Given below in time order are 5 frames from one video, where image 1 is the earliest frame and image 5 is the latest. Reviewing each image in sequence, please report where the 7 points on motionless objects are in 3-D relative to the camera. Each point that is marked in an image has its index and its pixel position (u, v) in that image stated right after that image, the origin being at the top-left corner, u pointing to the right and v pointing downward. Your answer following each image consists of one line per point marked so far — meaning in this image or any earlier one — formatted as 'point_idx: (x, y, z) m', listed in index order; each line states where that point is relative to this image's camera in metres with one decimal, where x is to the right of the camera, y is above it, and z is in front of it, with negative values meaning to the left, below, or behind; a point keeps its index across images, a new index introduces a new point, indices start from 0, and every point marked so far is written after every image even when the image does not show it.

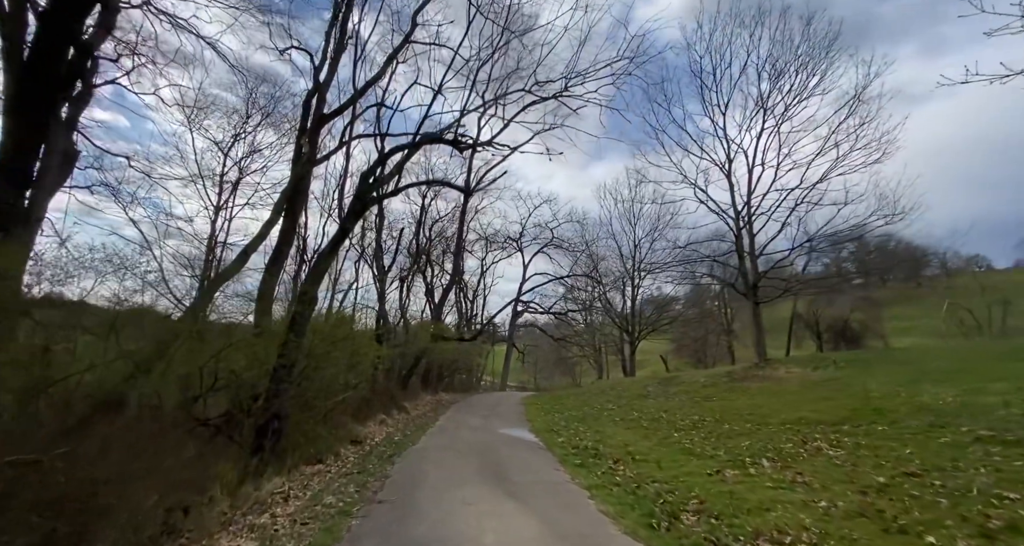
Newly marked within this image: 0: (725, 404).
0: (+6.3, -3.8, +13.6) m
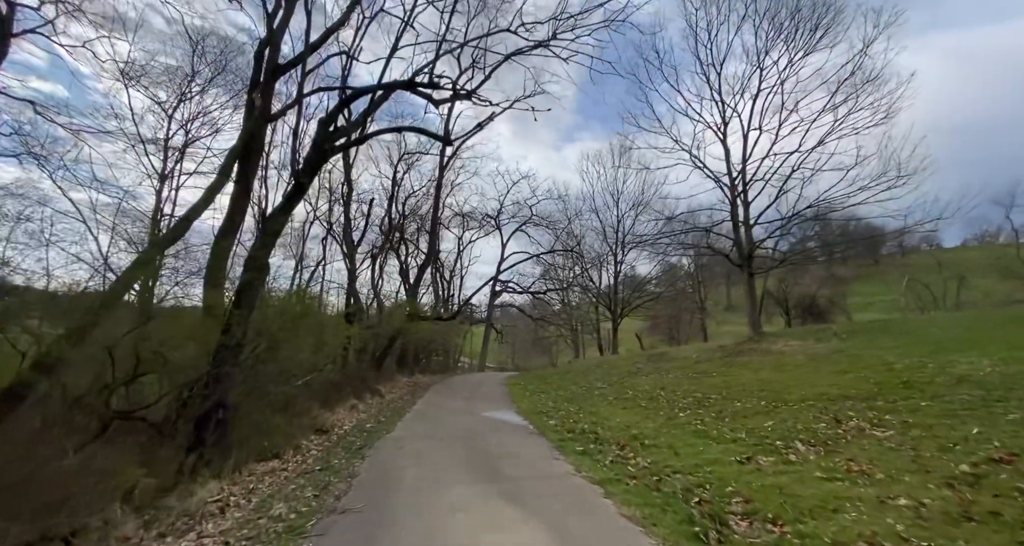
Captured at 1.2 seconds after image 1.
0: (+5.9, -2.9, +12.6) m
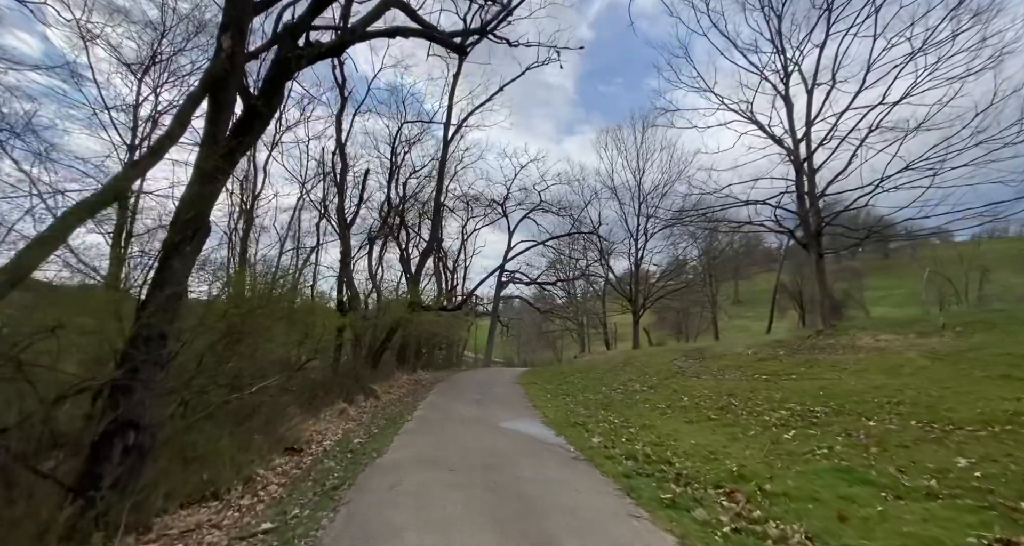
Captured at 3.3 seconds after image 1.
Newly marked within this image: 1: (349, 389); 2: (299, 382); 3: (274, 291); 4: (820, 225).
0: (+6.5, -2.3, +9.7) m
1: (-5.9, -4.2, +16.8) m
2: (-6.0, -3.1, +13.2) m
3: (-6.0, -0.5, +11.8) m
4: (+9.9, +1.5, +15.0) m
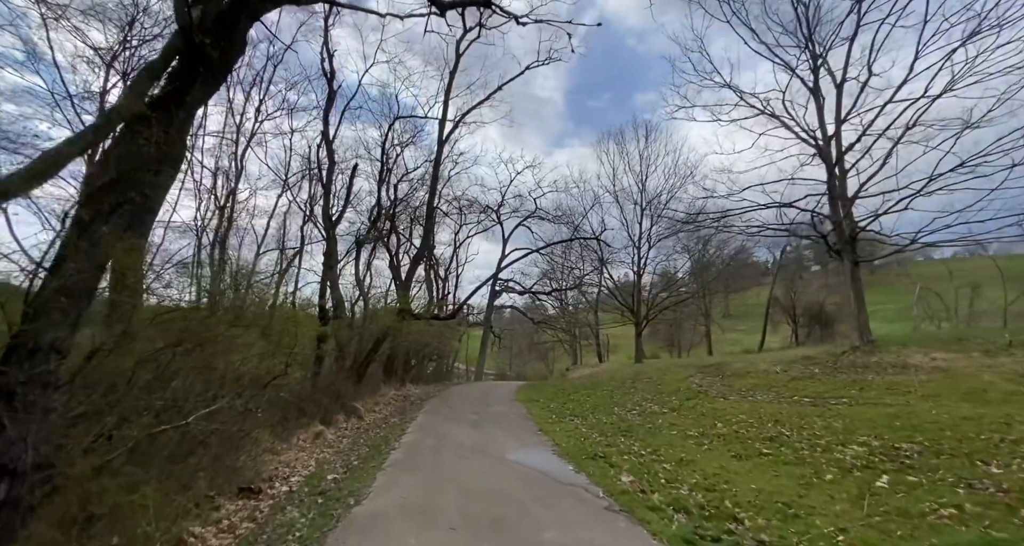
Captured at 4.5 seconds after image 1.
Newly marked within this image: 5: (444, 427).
0: (+6.7, -2.5, +8.2) m
1: (-5.9, -4.3, +14.9) m
2: (-5.9, -3.1, +11.4) m
3: (-5.9, -0.4, +10.0) m
4: (+10.0, +1.2, +13.6) m
5: (-1.9, -4.2, +12.5) m
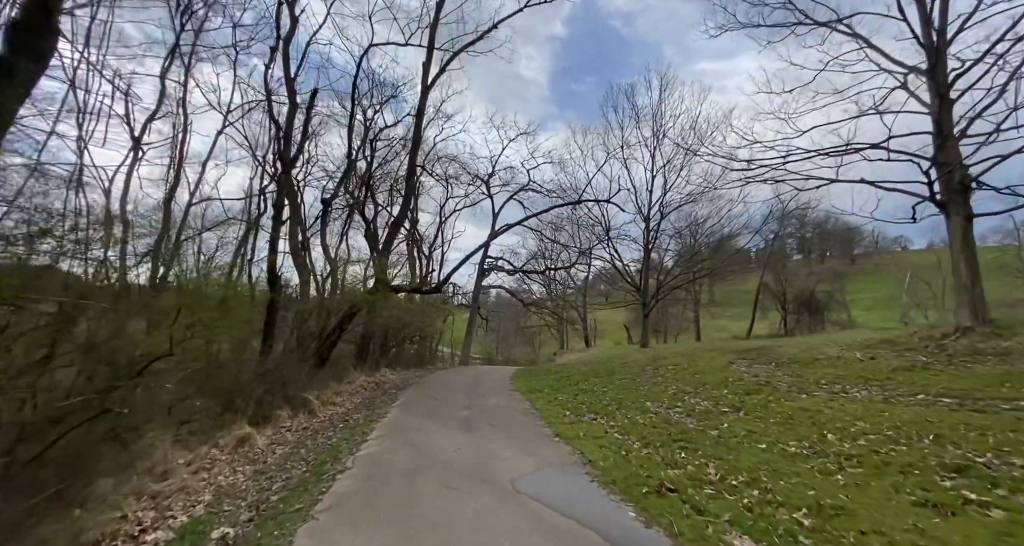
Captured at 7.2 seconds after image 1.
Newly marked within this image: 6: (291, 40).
0: (+6.9, -1.7, +4.9) m
1: (-5.9, -3.1, +11.4) m
2: (-5.8, -2.0, +7.8) m
3: (-5.6, +0.6, +6.3) m
4: (+10.1, +2.1, +10.4) m
5: (-1.8, -3.1, +9.1) m
6: (-9.1, +9.9, +19.3) m
